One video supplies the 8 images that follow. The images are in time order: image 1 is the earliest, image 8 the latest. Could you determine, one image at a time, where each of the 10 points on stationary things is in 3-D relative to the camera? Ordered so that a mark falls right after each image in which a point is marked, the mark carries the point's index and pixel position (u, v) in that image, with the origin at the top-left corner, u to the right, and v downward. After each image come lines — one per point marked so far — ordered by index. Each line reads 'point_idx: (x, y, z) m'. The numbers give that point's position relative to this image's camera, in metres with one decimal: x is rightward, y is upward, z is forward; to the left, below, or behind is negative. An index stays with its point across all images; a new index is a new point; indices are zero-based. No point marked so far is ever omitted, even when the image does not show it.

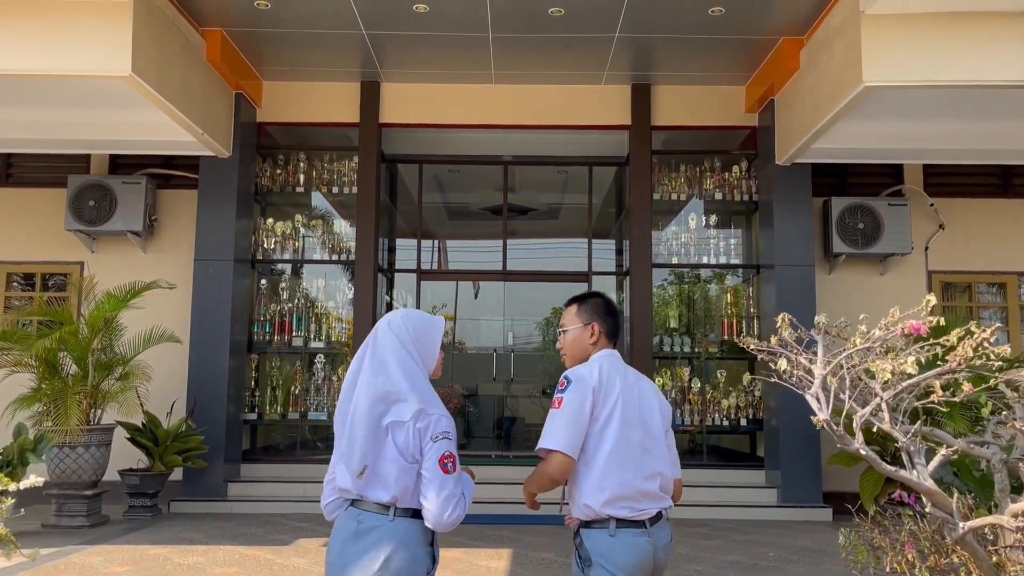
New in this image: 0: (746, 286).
0: (+1.9, 0.0, +6.8) m
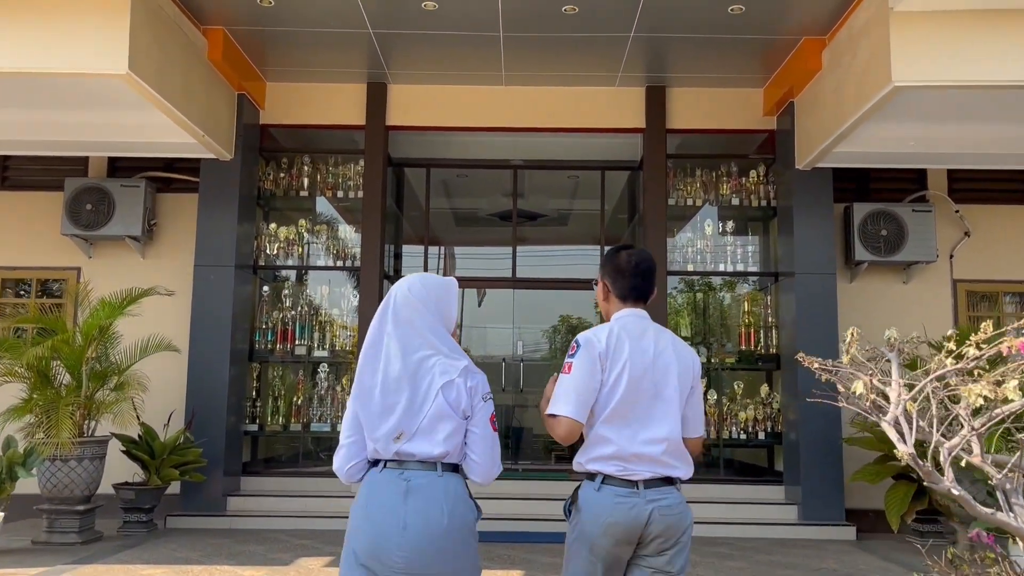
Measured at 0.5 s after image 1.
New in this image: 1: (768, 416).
0: (+1.9, 0.0, +6.6) m
1: (+1.9, -0.9, +6.4) m
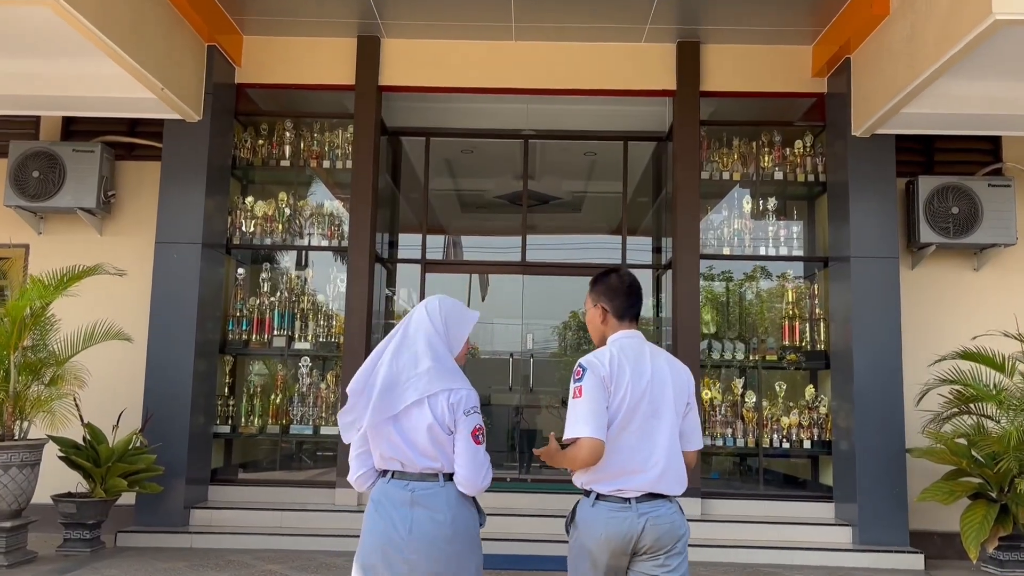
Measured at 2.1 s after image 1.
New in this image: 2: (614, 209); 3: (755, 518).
0: (+2.0, 0.0, +5.8) m
1: (+1.9, -0.9, +5.6) m
2: (+0.8, +0.6, +6.9) m
3: (+1.5, -1.4, +5.2) m
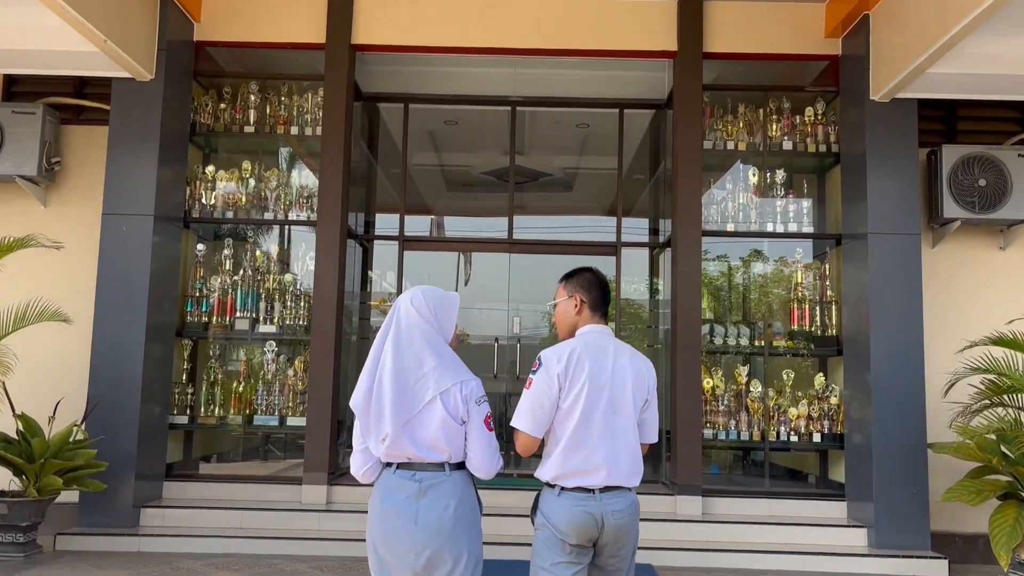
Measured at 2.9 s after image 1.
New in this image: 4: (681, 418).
0: (+1.9, +0.2, +5.3) m
1: (+1.8, -0.7, +5.1) m
2: (+0.7, +0.8, +6.4) m
3: (+1.4, -1.3, +4.8) m
4: (+0.9, -0.7, +4.9) m
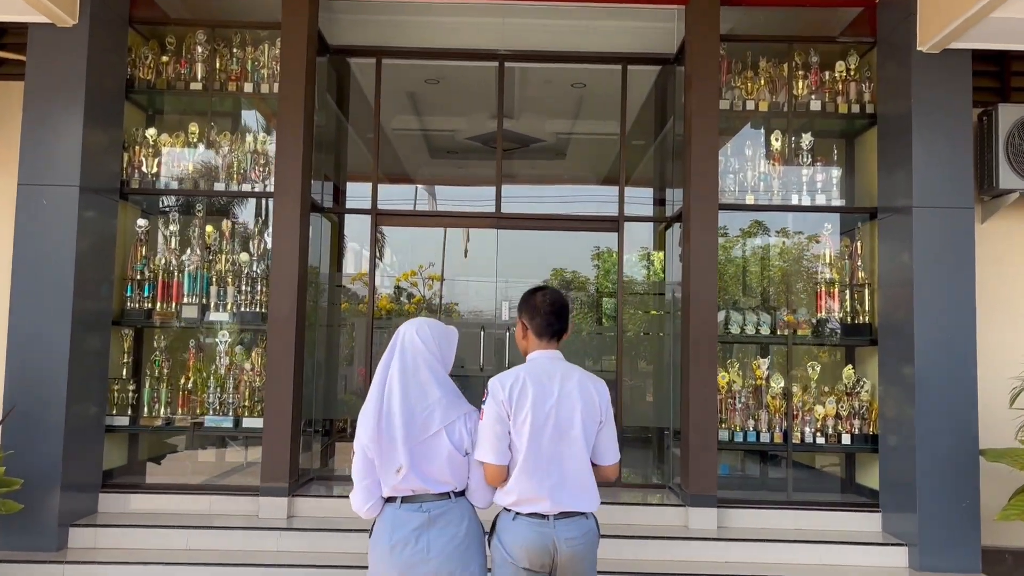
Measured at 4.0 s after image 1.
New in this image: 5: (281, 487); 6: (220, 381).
0: (+1.8, +0.3, +4.7) m
1: (+1.8, -0.6, +4.5) m
2: (+0.6, +0.9, +5.7) m
3: (+1.3, -1.2, +4.2) m
4: (+0.9, -0.6, +4.2) m
5: (-1.1, -1.0, +4.2) m
6: (-1.6, -0.5, +4.6) m
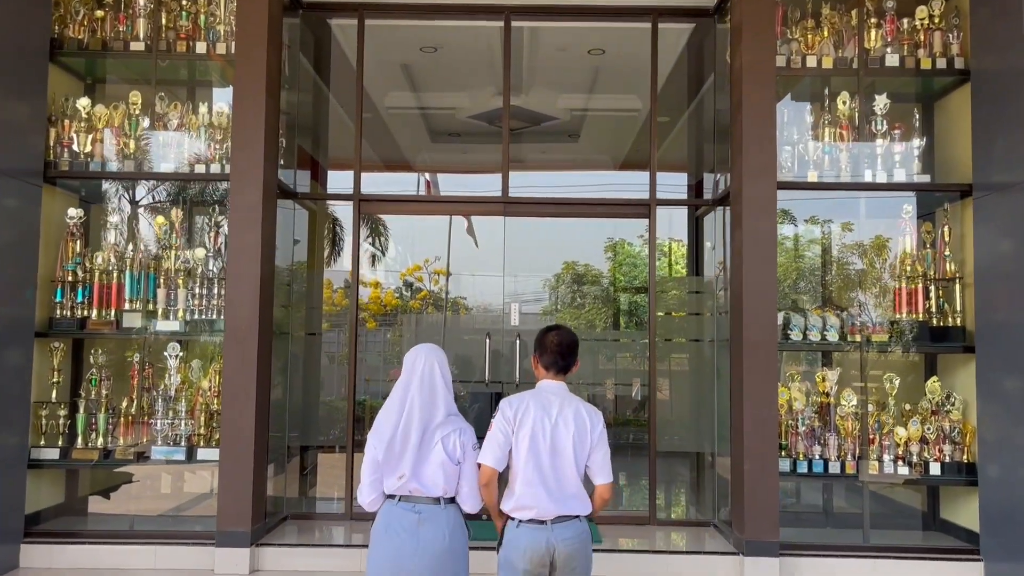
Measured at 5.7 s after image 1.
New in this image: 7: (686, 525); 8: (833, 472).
0: (+1.9, +0.3, +3.9) m
1: (+1.8, -0.6, +3.7) m
2: (+0.7, +0.9, +4.9) m
3: (+1.4, -1.2, +3.4) m
4: (+0.9, -0.6, +3.4) m
5: (-1.1, -1.0, +3.4) m
6: (-1.5, -0.5, +3.8) m
7: (+0.9, -1.2, +4.3) m
8: (+1.4, -0.8, +3.7) m
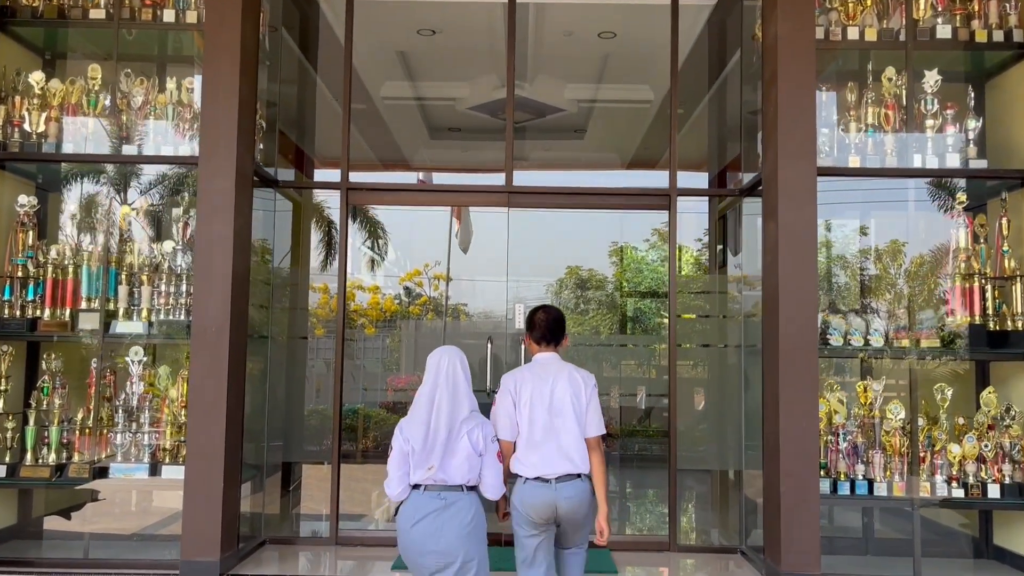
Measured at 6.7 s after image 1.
0: (+1.9, +0.3, +3.5) m
1: (+1.9, -0.6, +3.3) m
2: (+0.7, +0.9, +4.5) m
3: (+1.4, -1.2, +2.9) m
4: (+1.0, -0.6, +3.0) m
5: (-1.1, -1.0, +3.0) m
6: (-1.5, -0.5, +3.4) m
7: (+0.9, -1.2, +3.9) m
8: (+1.4, -0.8, +3.3) m
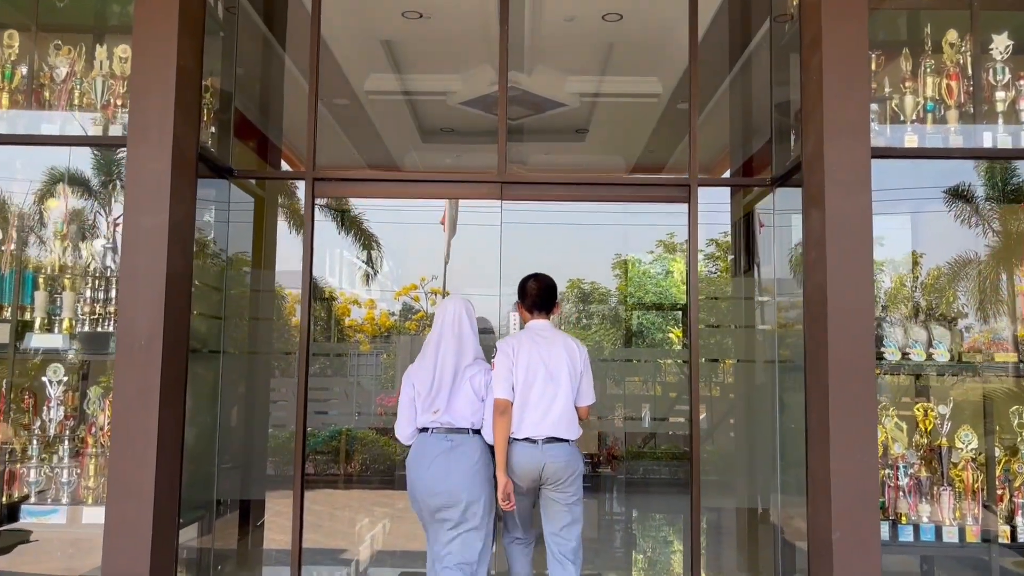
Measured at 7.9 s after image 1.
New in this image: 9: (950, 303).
0: (+1.9, +0.3, +2.9) m
1: (+1.8, -0.6, +2.7) m
2: (+0.7, +0.9, +4.0) m
3: (+1.4, -1.2, +2.4) m
4: (+0.9, -0.6, +2.5) m
5: (-1.1, -1.0, +2.5) m
6: (-1.5, -0.5, +2.9) m
7: (+0.9, -1.2, +3.3) m
8: (+1.4, -0.8, +2.7) m
9: (+1.5, 0.0, +3.0) m
